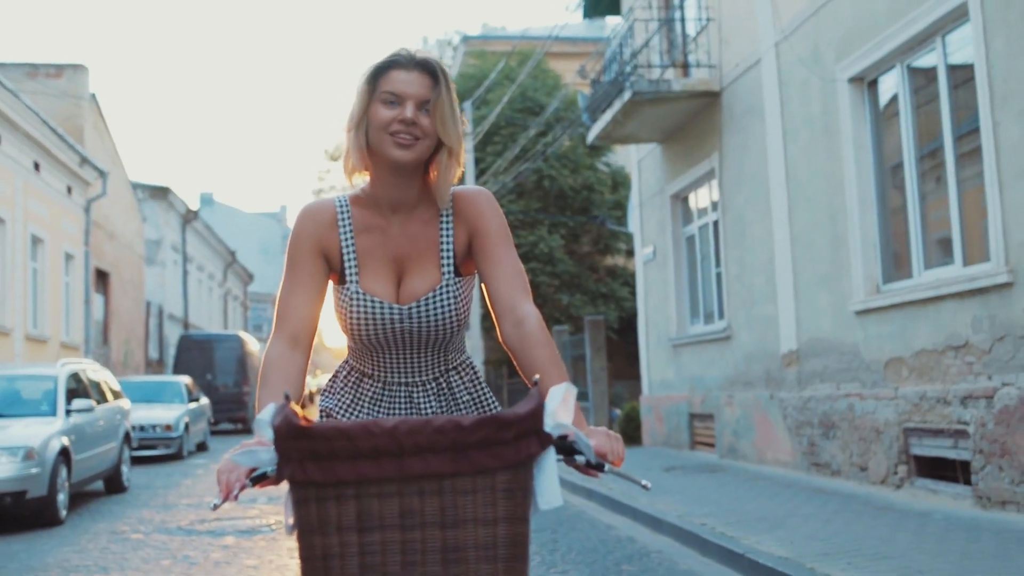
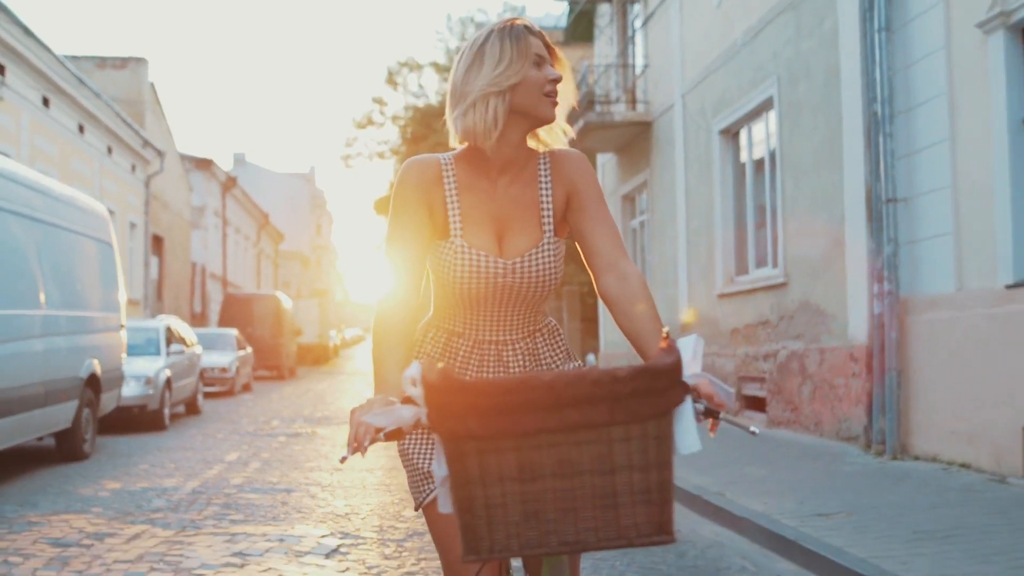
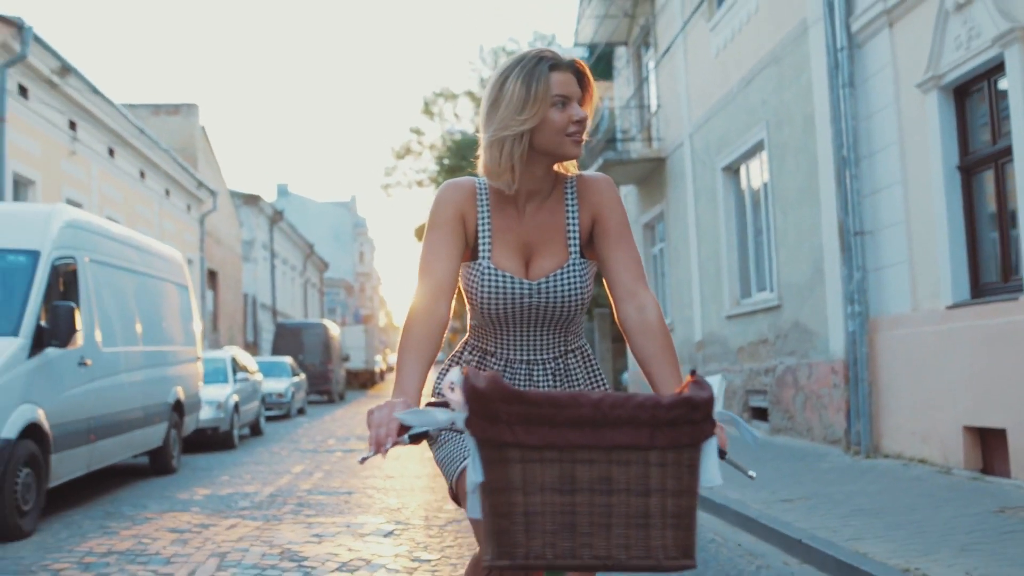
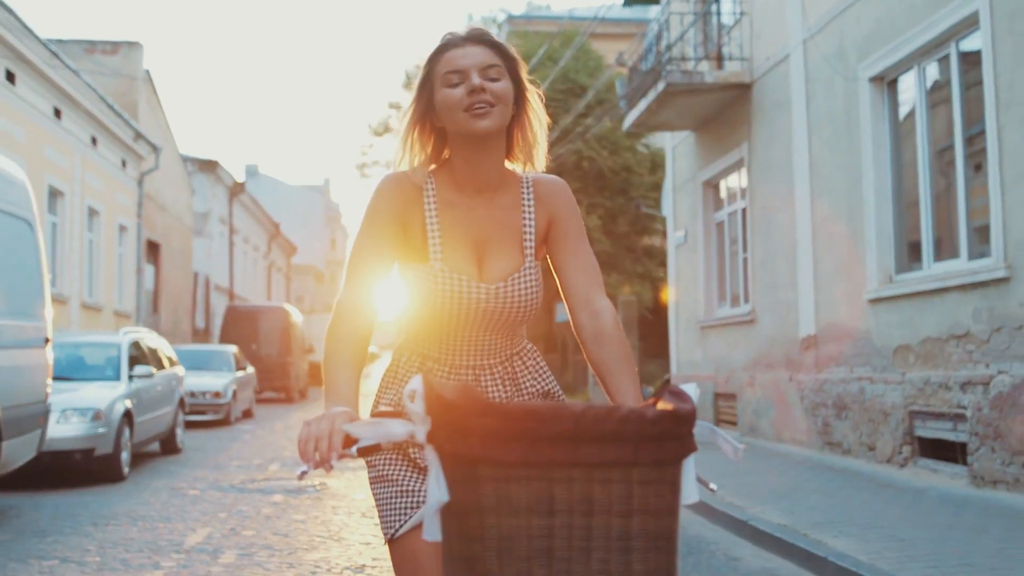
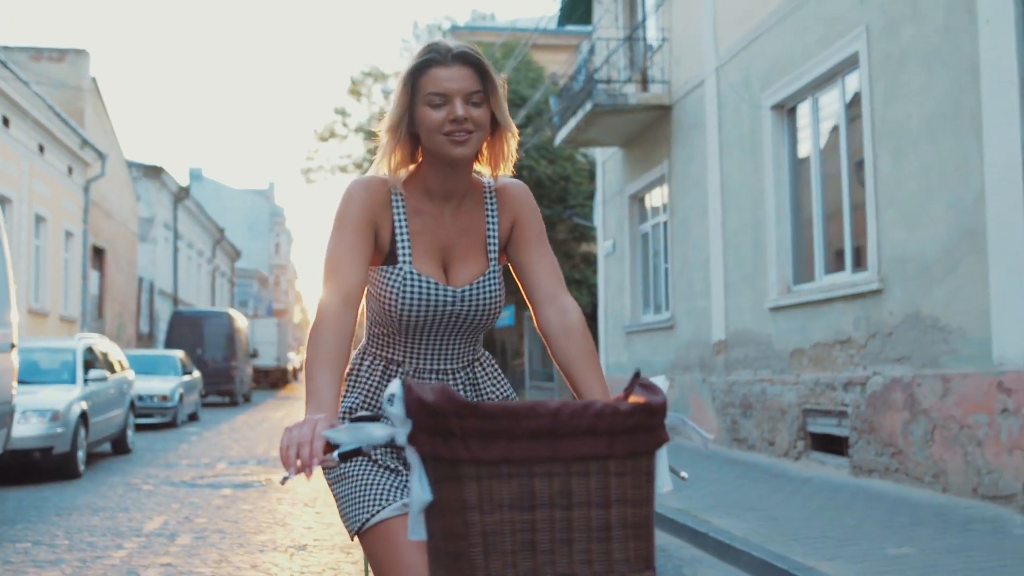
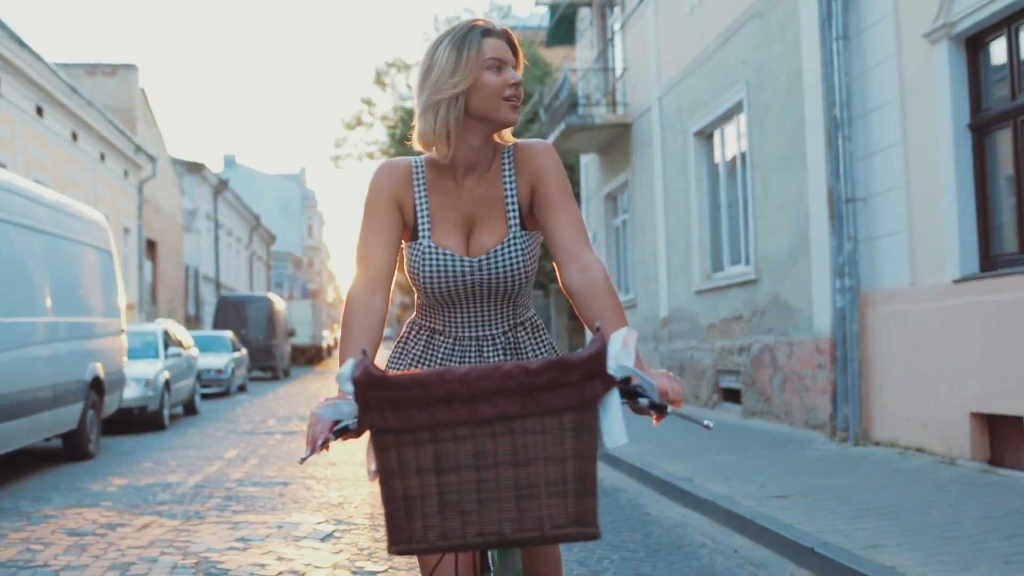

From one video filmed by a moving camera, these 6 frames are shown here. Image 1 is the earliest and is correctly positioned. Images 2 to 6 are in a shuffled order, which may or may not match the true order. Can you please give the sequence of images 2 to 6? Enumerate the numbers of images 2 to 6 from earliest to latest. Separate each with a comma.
4, 5, 2, 6, 3
